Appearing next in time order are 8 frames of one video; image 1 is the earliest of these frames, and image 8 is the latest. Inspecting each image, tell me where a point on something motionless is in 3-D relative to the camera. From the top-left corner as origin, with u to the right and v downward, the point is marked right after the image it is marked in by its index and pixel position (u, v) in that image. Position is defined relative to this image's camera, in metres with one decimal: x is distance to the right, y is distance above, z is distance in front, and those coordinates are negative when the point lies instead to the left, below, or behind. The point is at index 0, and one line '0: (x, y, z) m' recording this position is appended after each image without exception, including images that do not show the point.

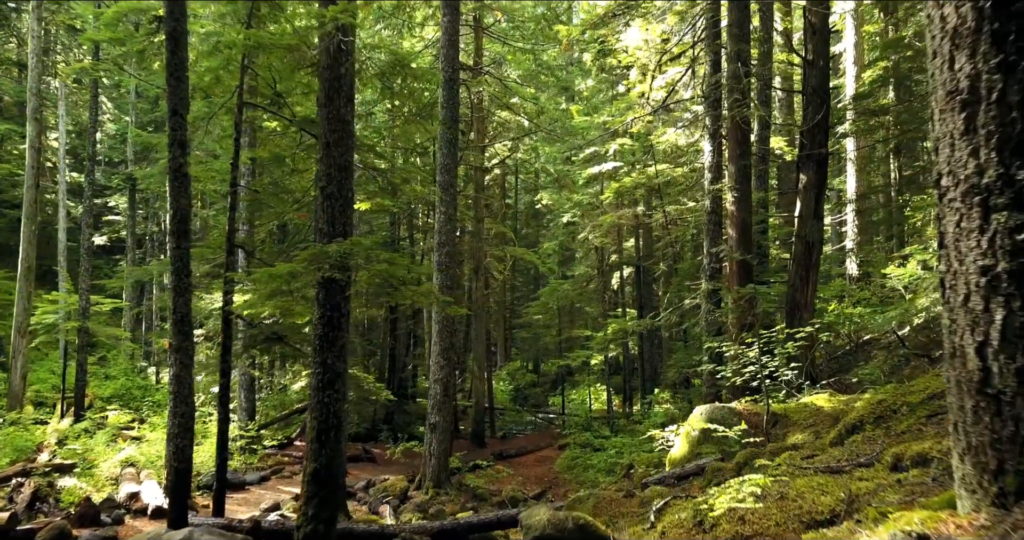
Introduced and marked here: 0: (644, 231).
0: (+3.6, +1.1, +19.8) m
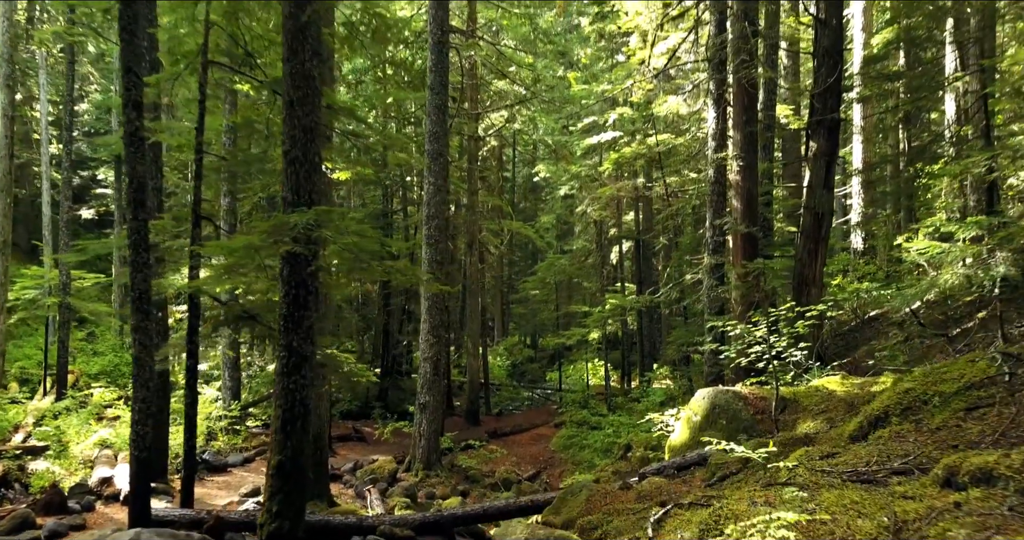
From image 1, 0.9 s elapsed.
0: (+3.5, +1.8, +19.2) m
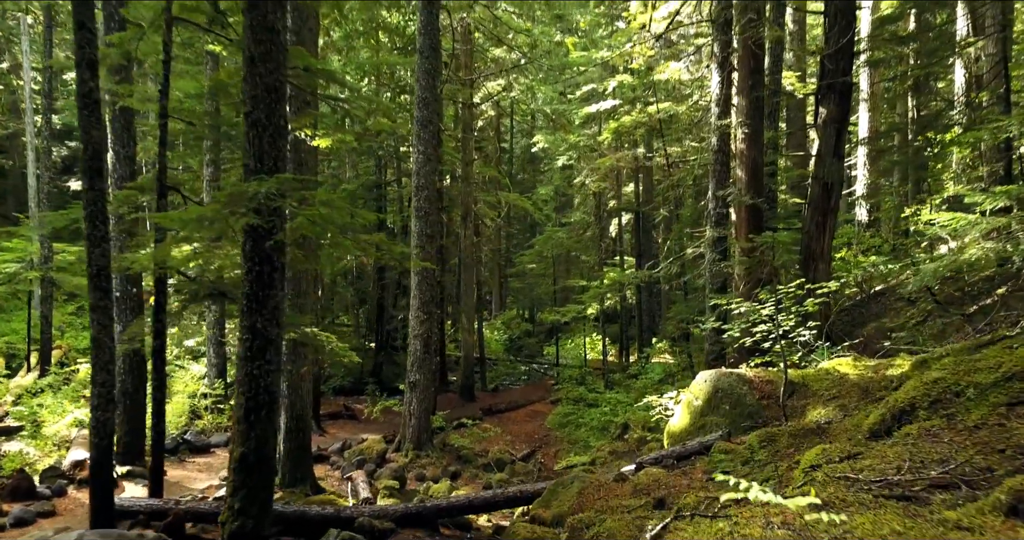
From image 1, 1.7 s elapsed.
0: (+3.4, +2.5, +18.7) m
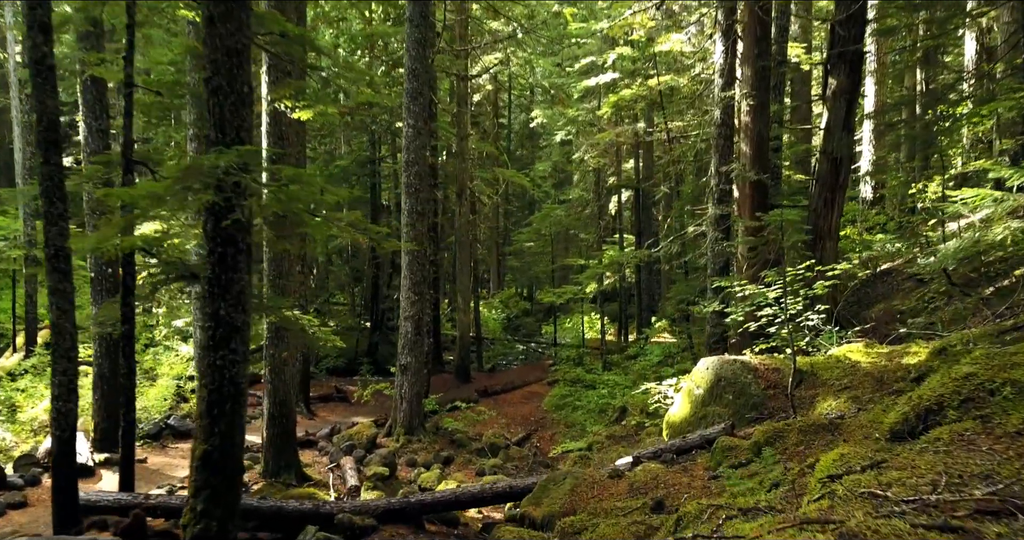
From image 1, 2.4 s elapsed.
0: (+3.3, +3.0, +18.2) m
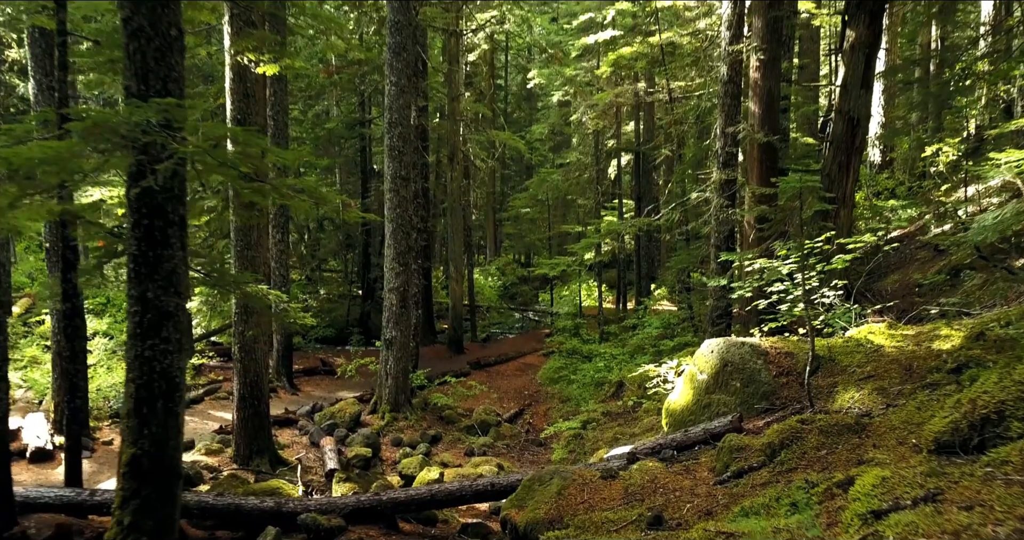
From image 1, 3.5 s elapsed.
0: (+3.2, +3.8, +17.4) m
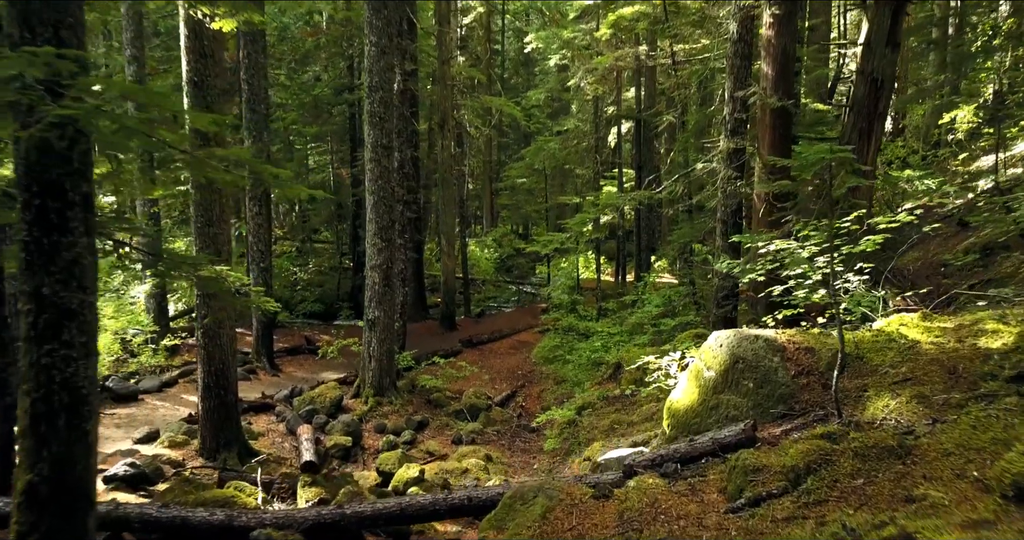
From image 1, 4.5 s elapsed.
0: (+3.1, +4.4, +16.6) m
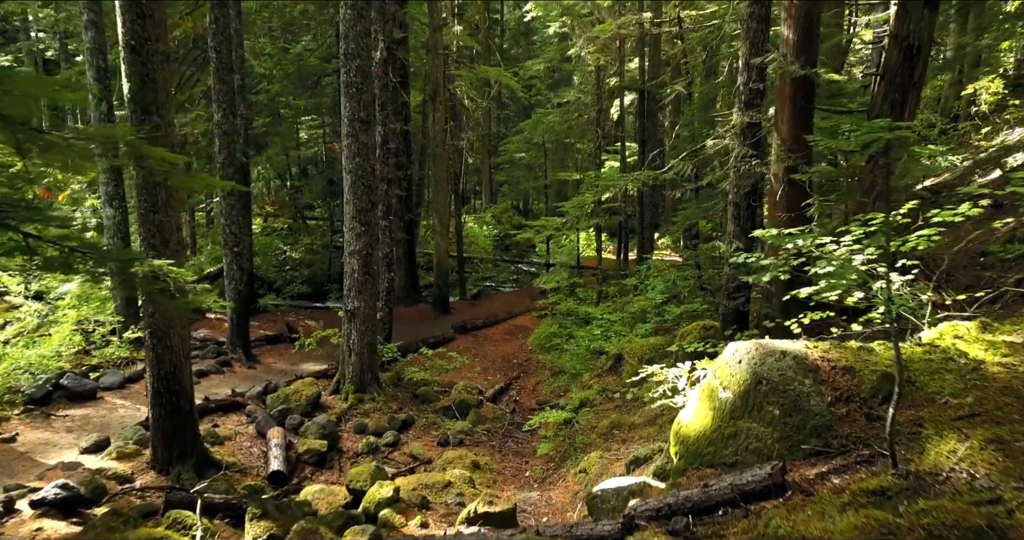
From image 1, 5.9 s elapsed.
0: (+3.0, +4.9, +15.6) m
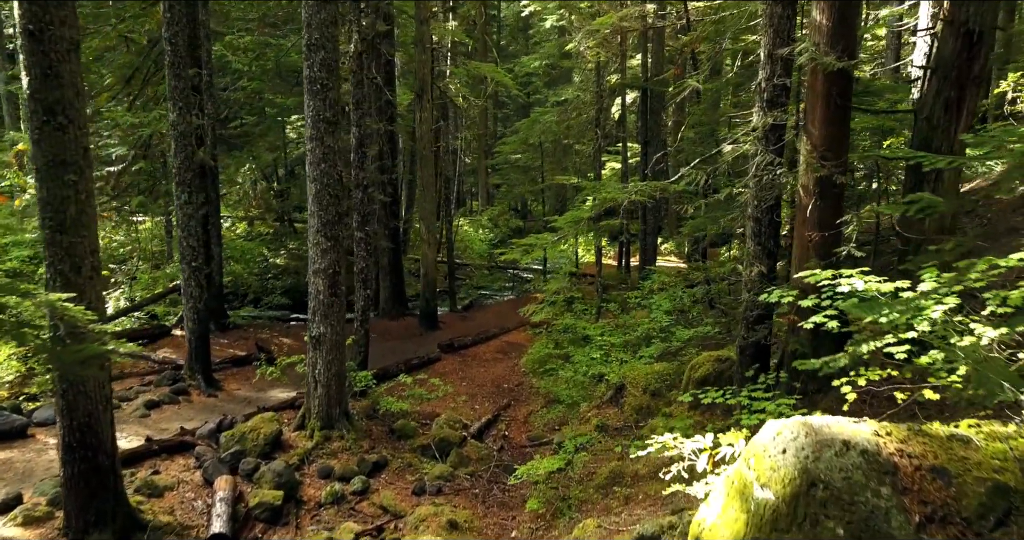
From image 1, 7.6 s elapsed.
0: (+2.9, +4.6, +14.6) m
